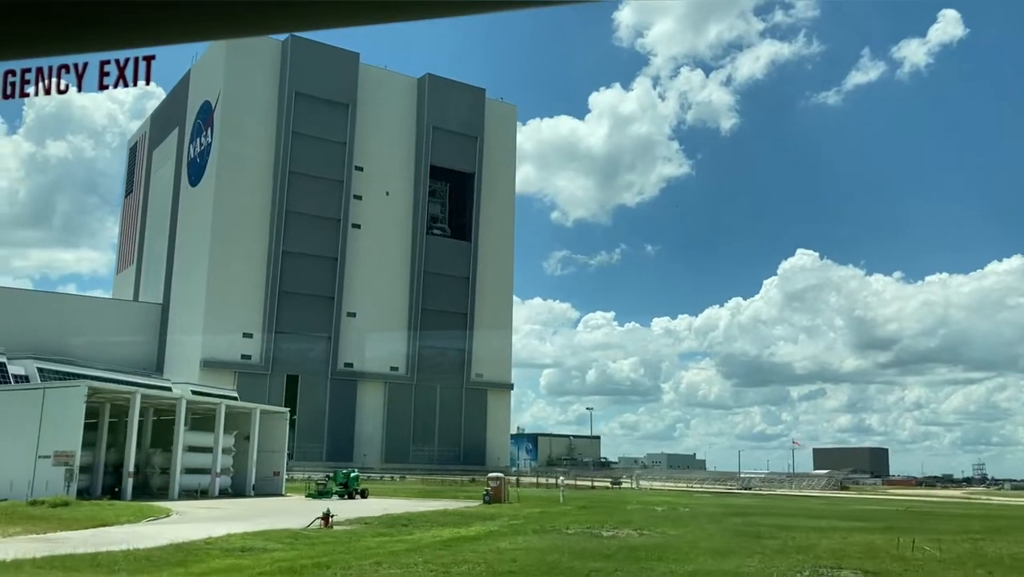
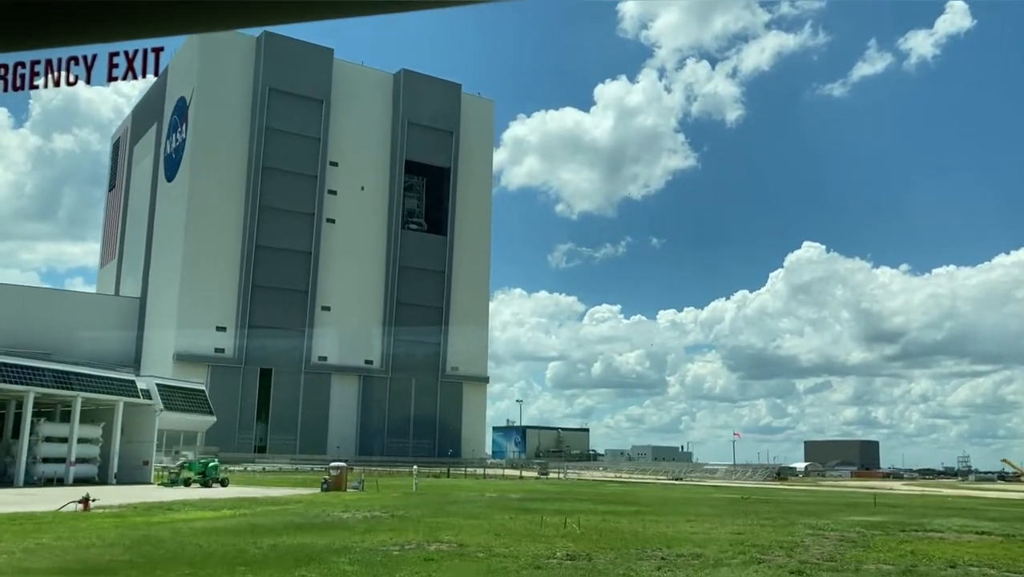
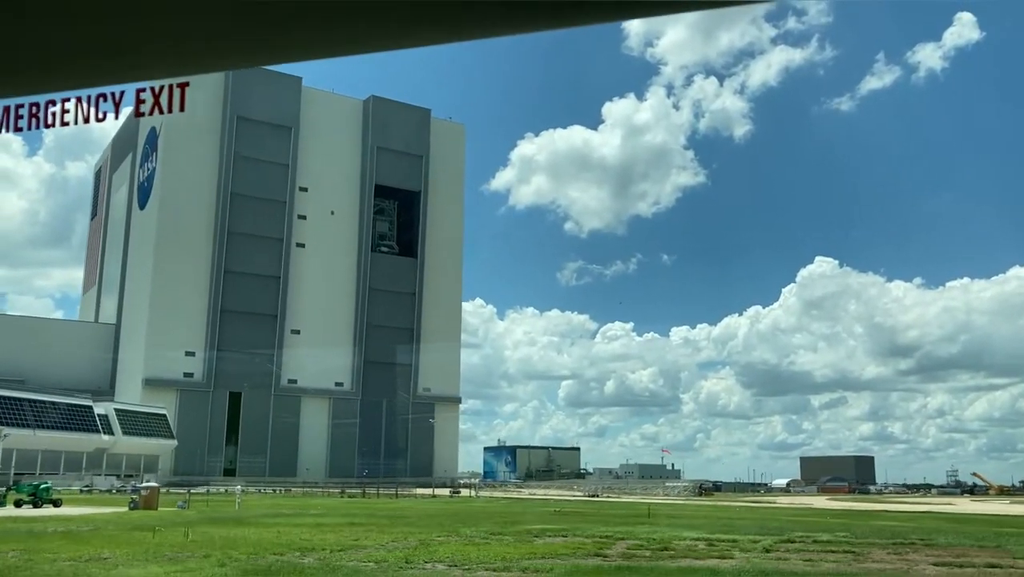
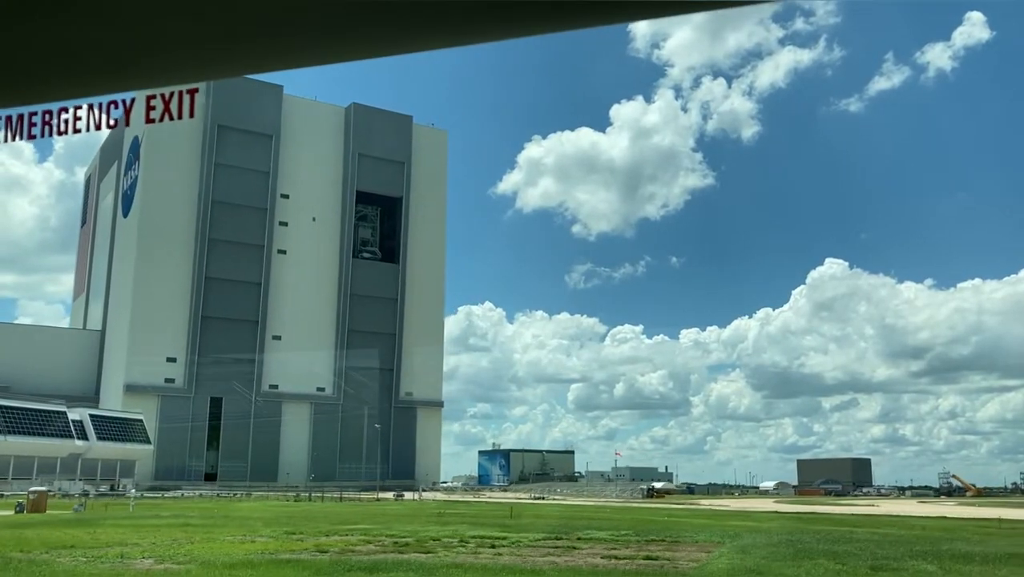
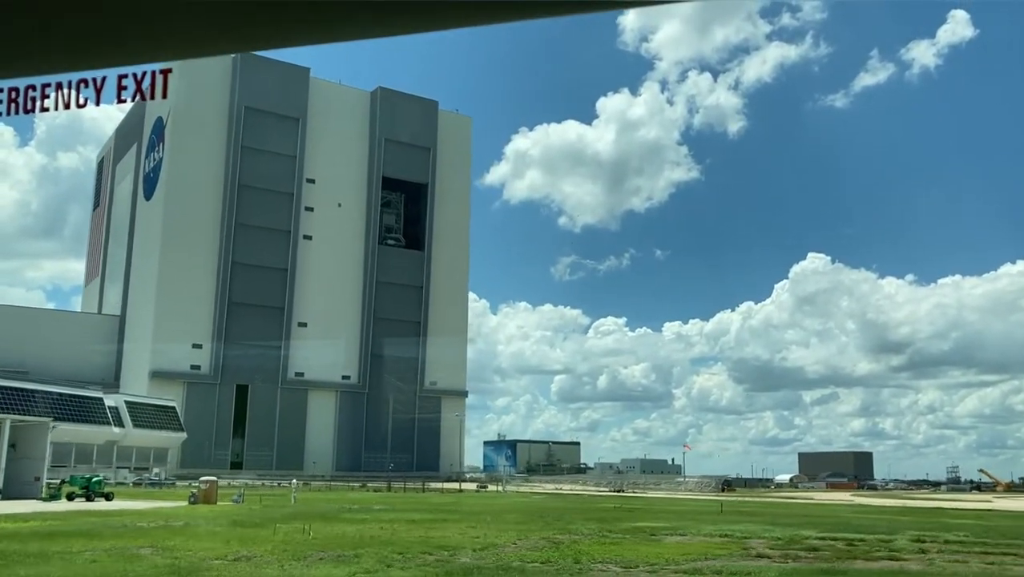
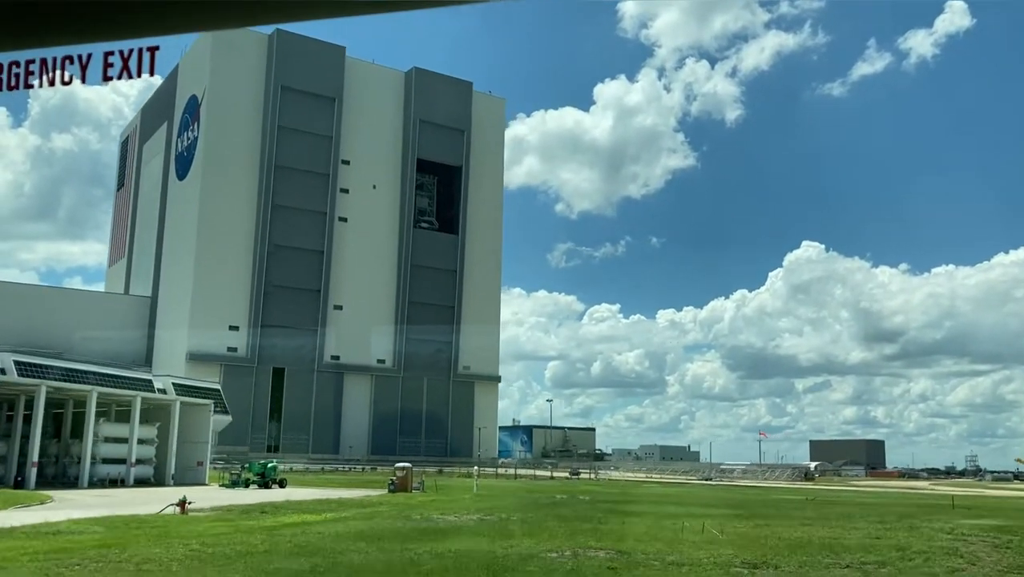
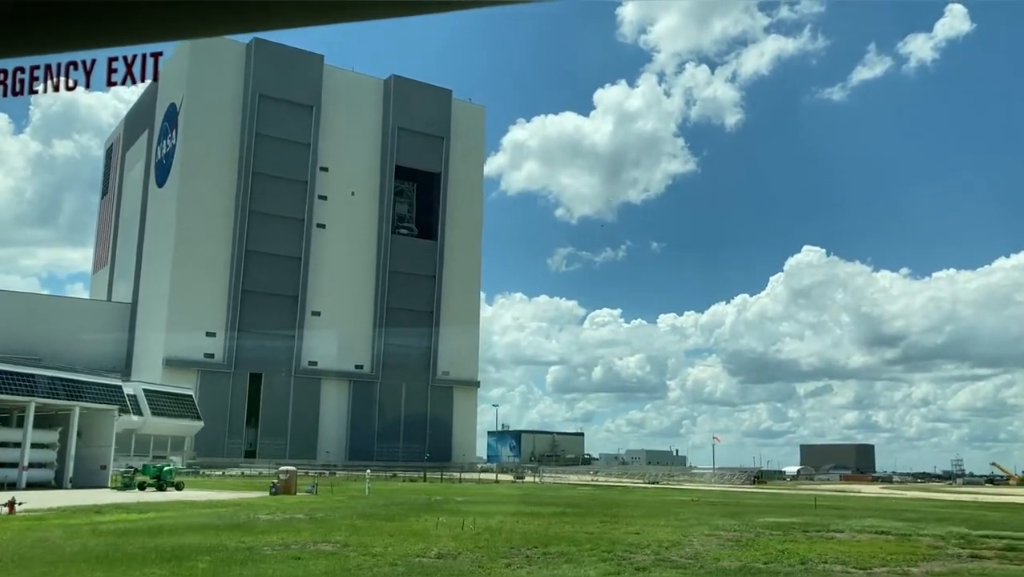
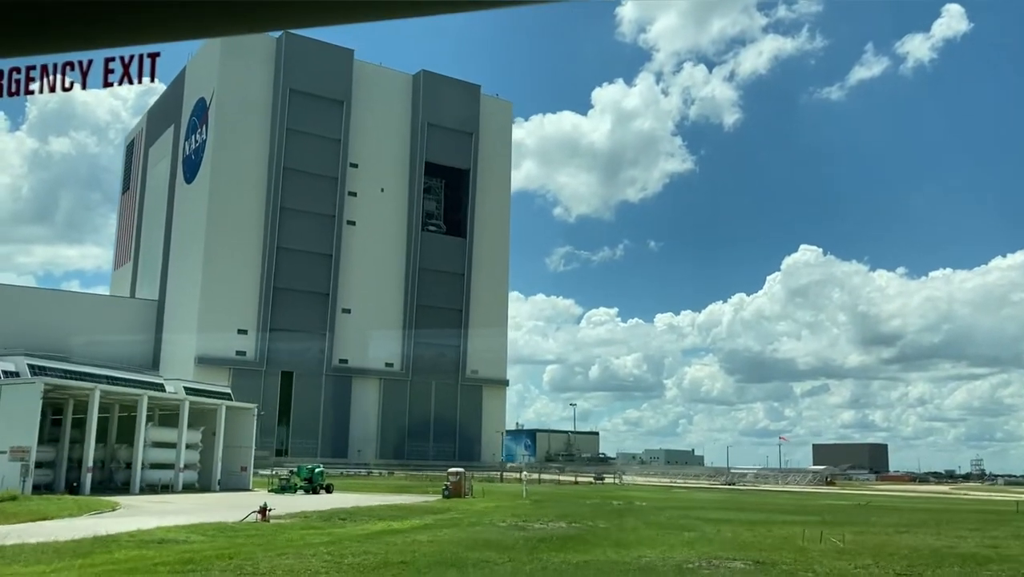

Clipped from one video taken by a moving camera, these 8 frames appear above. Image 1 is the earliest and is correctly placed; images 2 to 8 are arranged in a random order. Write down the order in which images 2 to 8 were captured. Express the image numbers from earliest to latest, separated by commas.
8, 6, 2, 7, 5, 3, 4
